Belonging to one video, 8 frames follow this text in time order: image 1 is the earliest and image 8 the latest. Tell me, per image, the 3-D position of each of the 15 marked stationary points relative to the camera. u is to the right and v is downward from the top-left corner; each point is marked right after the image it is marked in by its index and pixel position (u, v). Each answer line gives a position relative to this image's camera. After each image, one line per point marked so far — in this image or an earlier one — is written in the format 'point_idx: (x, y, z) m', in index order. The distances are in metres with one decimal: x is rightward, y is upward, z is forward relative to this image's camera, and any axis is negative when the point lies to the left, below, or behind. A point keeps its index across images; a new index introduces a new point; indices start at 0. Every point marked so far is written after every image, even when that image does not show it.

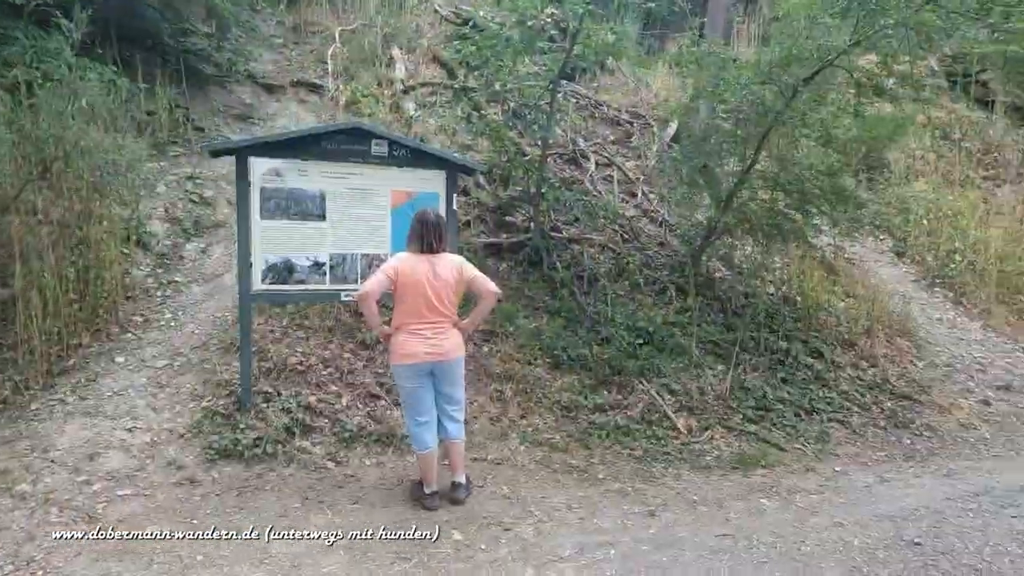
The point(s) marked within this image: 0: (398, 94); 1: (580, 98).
0: (-1.6, +2.7, +7.6) m
1: (+1.0, +3.0, +8.5) m
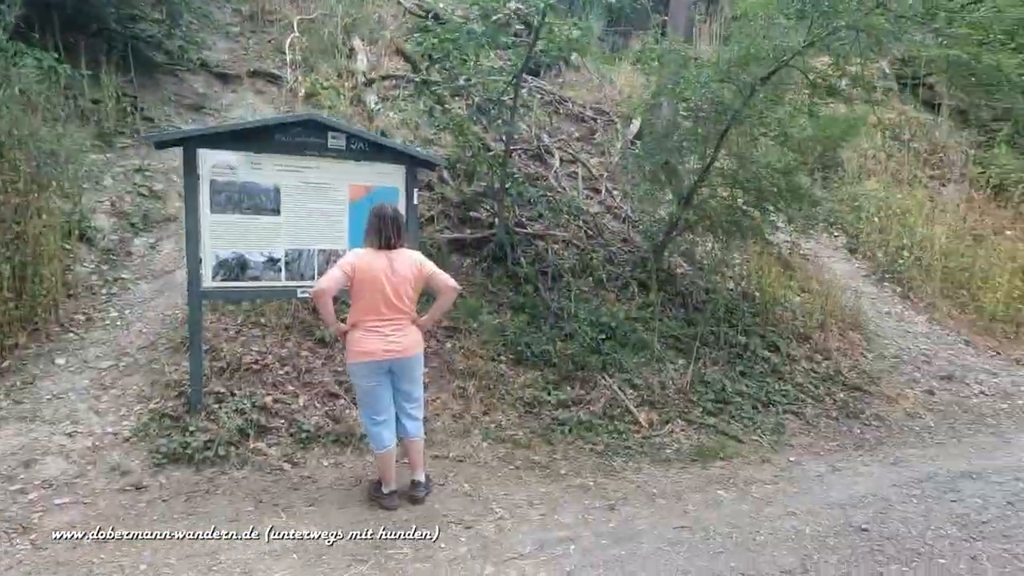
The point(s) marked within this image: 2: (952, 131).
0: (-2.1, +2.8, +7.4) m
1: (+0.5, +3.1, +8.4) m
2: (+9.3, +3.3, +11.4) m
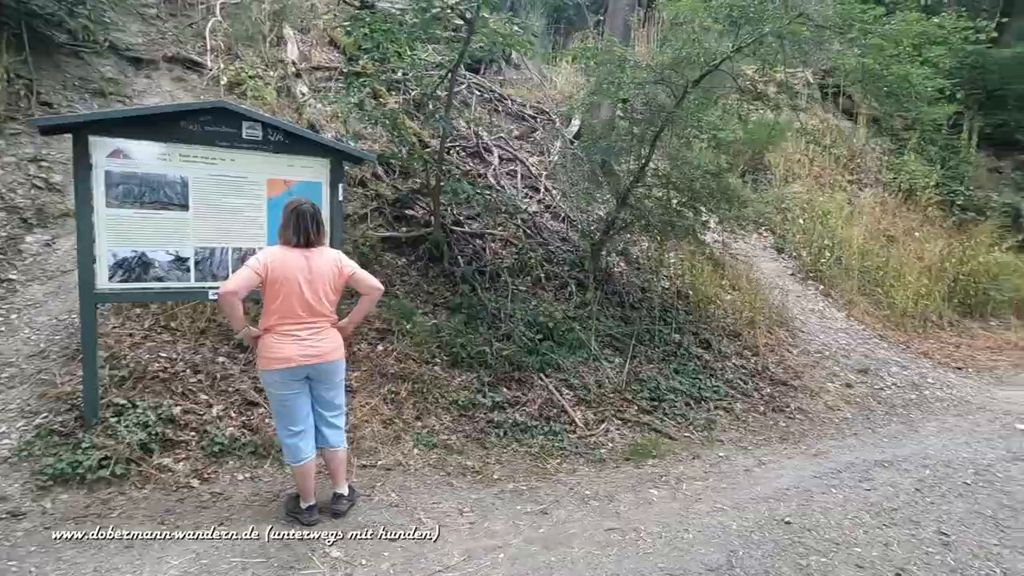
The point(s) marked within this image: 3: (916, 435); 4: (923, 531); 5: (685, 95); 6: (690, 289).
0: (-2.9, +2.8, +7.0) m
1: (-0.5, +3.1, +8.3) m
2: (+8.0, +3.4, +12.2) m
3: (+3.6, -1.3, +4.8) m
4: (+2.6, -1.5, +3.3) m
5: (+1.8, +2.0, +5.7) m
6: (+2.2, 0.0, +6.7) m
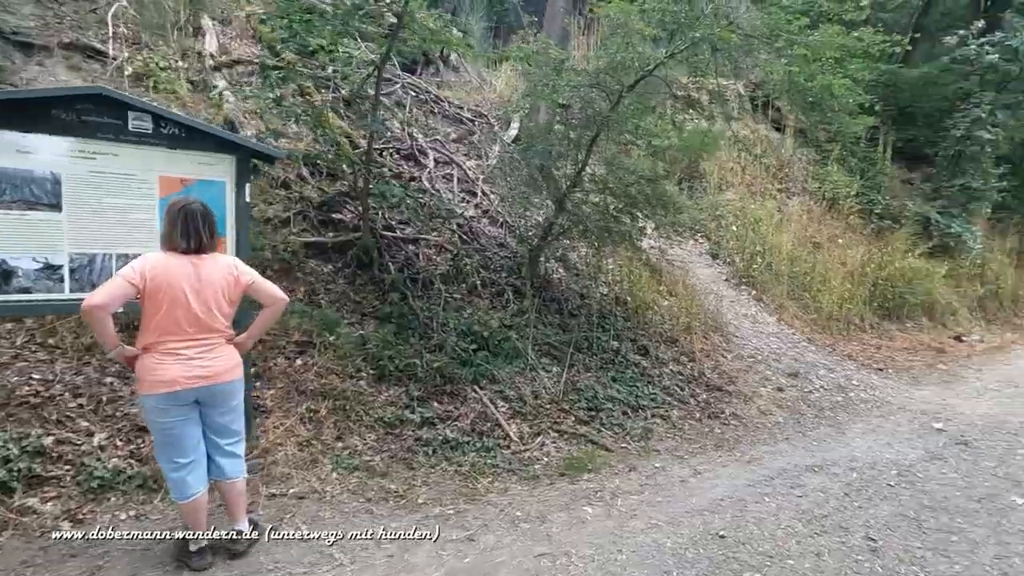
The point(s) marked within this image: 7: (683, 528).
0: (-3.7, +2.7, +6.5) m
1: (-1.4, +3.0, +8.1) m
2: (+6.7, +3.3, +12.7) m
3: (+3.0, -1.4, +4.9) m
4: (+2.1, -1.6, +3.3) m
5: (+1.1, +2.0, +5.6) m
6: (+1.4, -0.1, +6.7) m
7: (+1.1, -1.5, +3.3) m
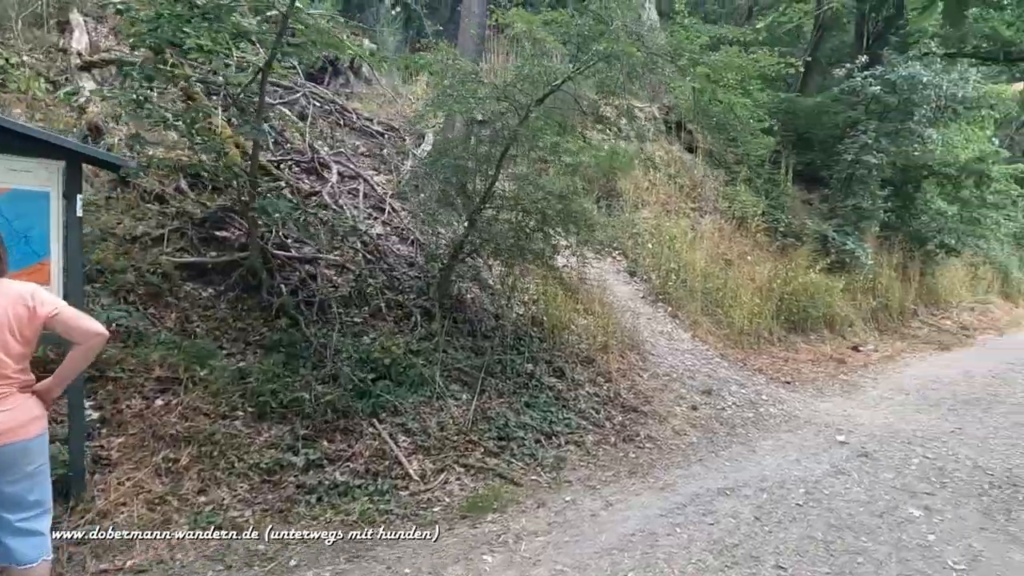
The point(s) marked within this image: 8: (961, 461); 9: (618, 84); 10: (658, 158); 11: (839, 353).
0: (-4.8, +2.4, +5.8) m
1: (-2.7, +2.7, +7.6) m
2: (+4.8, +2.9, +13.2) m
3: (+2.2, -1.5, +4.9) m
4: (+1.5, -1.7, +3.2) m
5: (+0.2, +1.8, +5.4) m
6: (+0.4, -0.3, +6.5) m
7: (+0.4, -1.6, +3.1) m
8: (+4.2, -1.6, +5.0) m
9: (+1.1, +2.1, +5.5) m
10: (+3.4, +3.0, +12.4) m
11: (+6.1, -1.2, +10.1) m
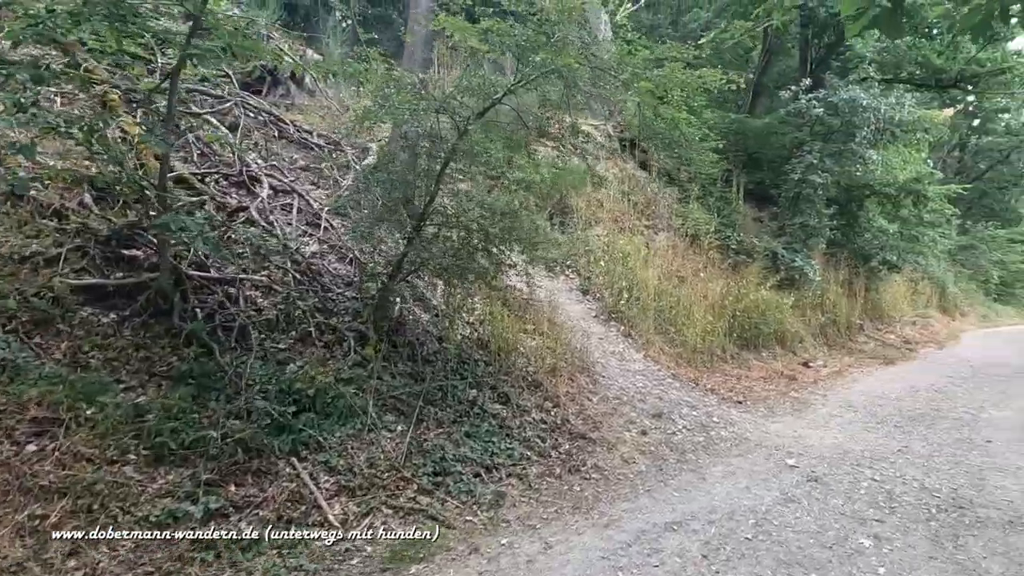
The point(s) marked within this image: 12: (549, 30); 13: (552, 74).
0: (-5.4, +2.1, +5.2) m
1: (-3.4, +2.4, +7.2) m
2: (+3.6, +2.5, +13.3) m
3: (+1.7, -1.7, +4.7) m
4: (+1.1, -1.8, +3.0) m
5: (-0.4, +1.5, +5.2) m
6: (-0.3, -0.6, +6.2) m
7: (0.0, -1.7, +2.8) m
8: (+3.6, -1.8, +4.9) m
9: (+0.5, +1.9, +5.3) m
10: (+2.3, +2.6, +12.4) m
11: (+5.2, -1.5, +10.1) m
12: (+0.3, +2.5, +5.2) m
13: (+0.4, +2.1, +5.2) m
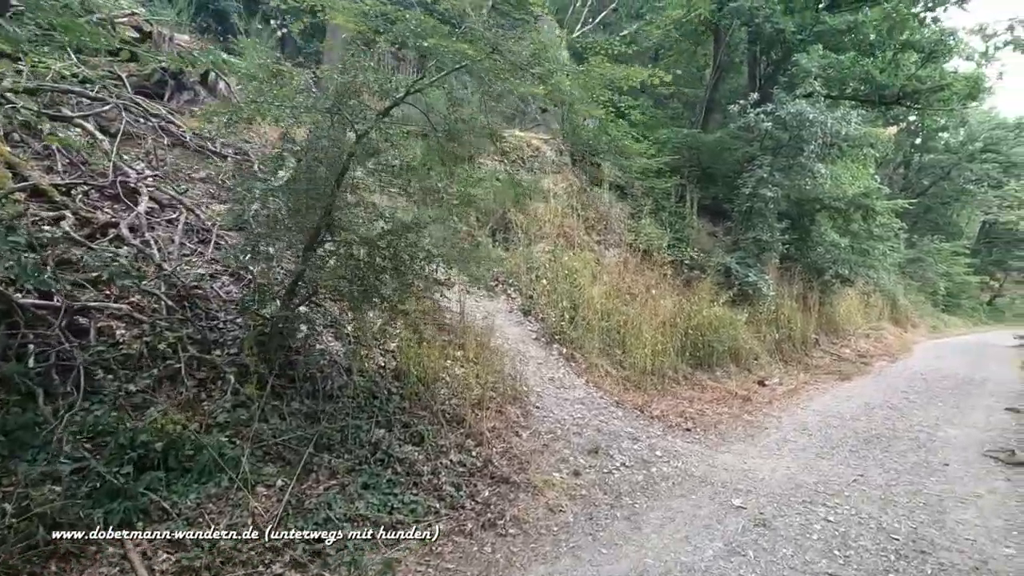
0: (-6.2, +1.8, +4.3) m
1: (-4.3, +2.1, +6.4) m
2: (+2.4, +2.0, +12.9) m
3: (+1.0, -1.9, +4.1) m
4: (+0.5, -1.9, +2.3) m
5: (-1.2, +1.3, +4.6) m
6: (-1.1, -0.8, +5.5) m
7: (-0.6, -1.9, +2.0) m
8: (+2.9, -1.9, +4.4) m
9: (-0.3, +1.7, +4.7) m
10: (+1.1, +2.2, +11.9) m
11: (+4.2, -1.8, +9.7) m
12: (-0.5, +2.3, +4.6) m
13: (-0.4, +1.9, +4.6) m
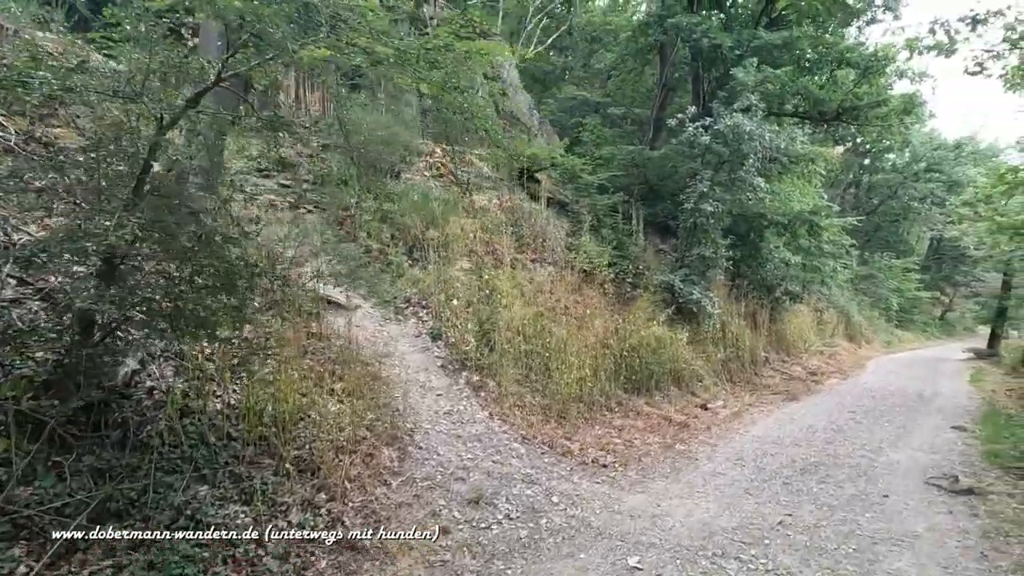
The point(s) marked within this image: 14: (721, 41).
0: (-7.3, +1.6, +3.3) m
1: (-5.5, +1.8, +5.5) m
2: (+0.8, +1.6, +12.3) m
3: (-0.1, -2.0, +3.3) m
4: (-0.5, -2.0, +1.5) m
5: (-2.3, +1.2, +3.8) m
6: (-2.2, -1.0, +4.6) m
7: (-1.5, -1.9, +1.2) m
8: (+1.9, -2.0, +3.7) m
9: (-1.4, +1.5, +4.0) m
10: (-0.4, +1.7, +11.3) m
11: (+2.9, -2.1, +9.1) m
12: (-1.6, +2.1, +3.9) m
13: (-1.6, +1.7, +3.9) m
14: (+5.7, +6.7, +14.5) m
